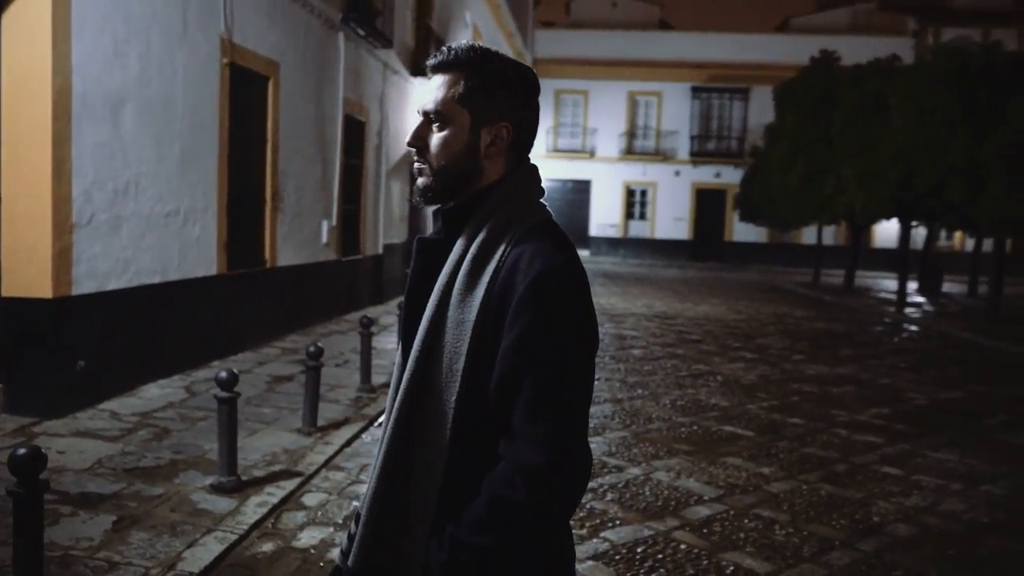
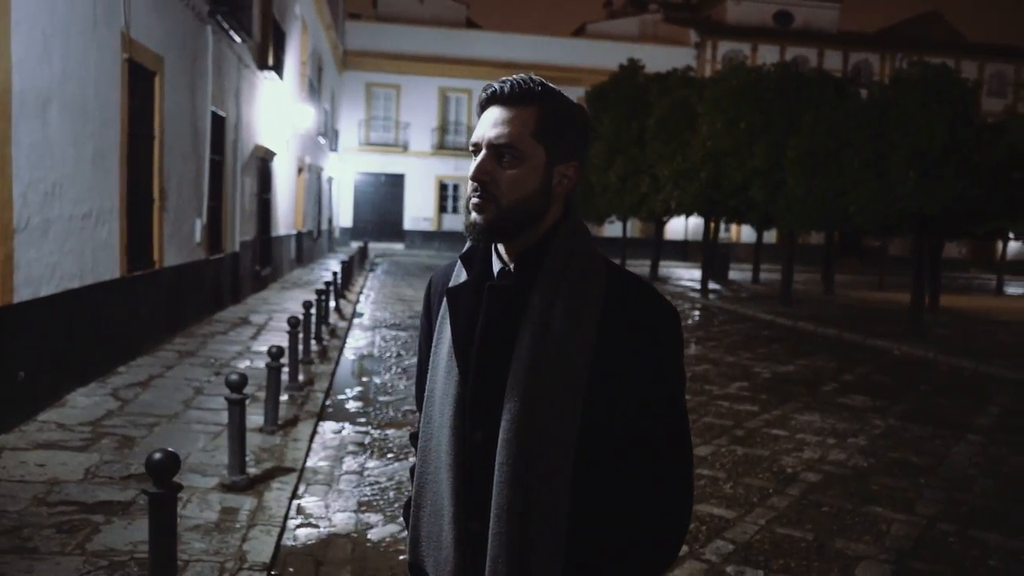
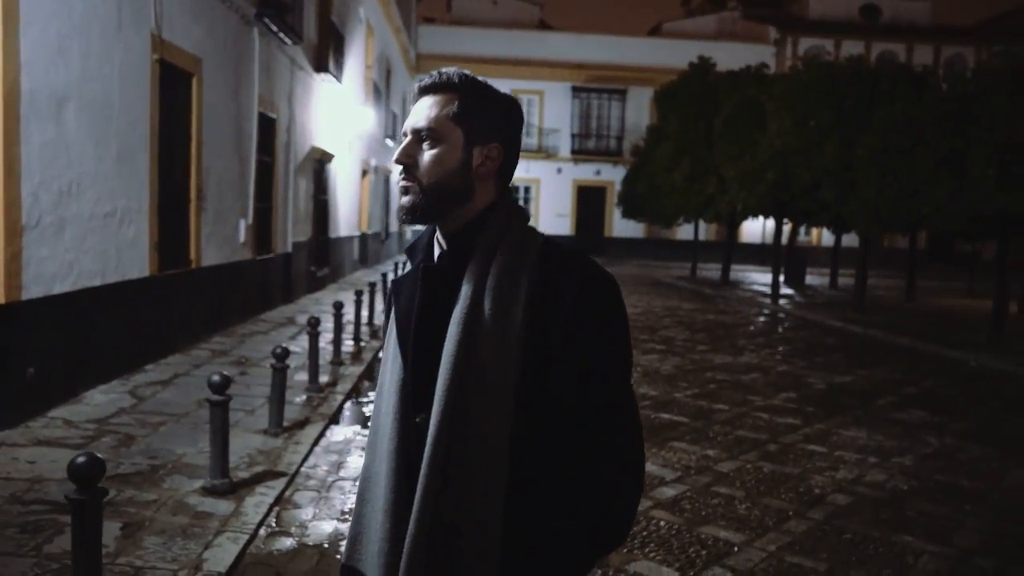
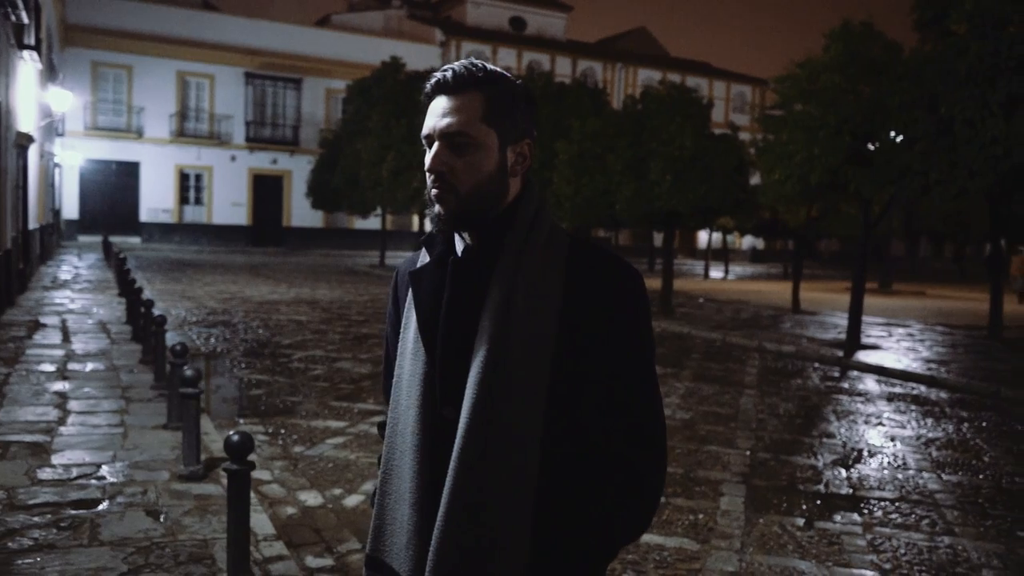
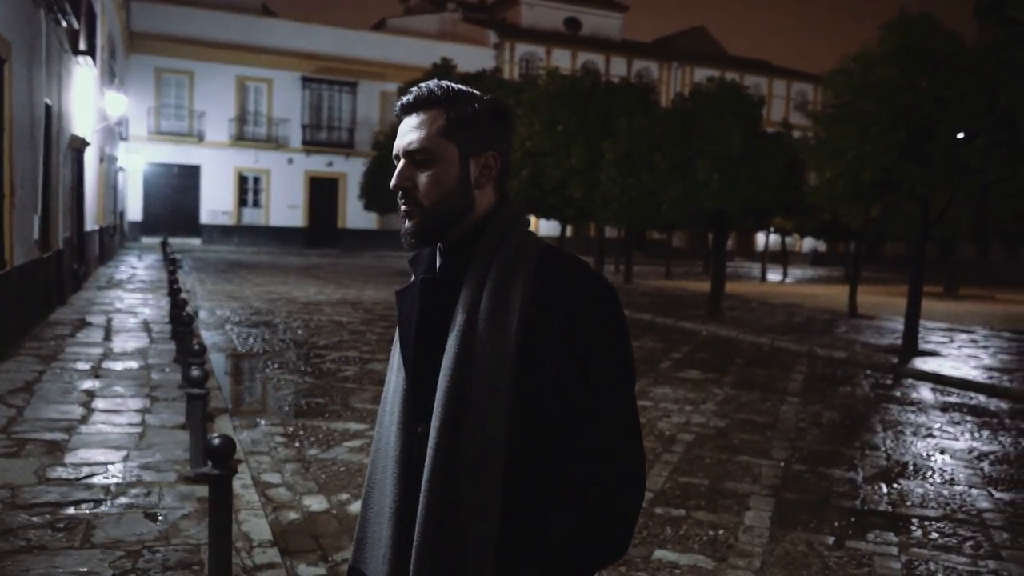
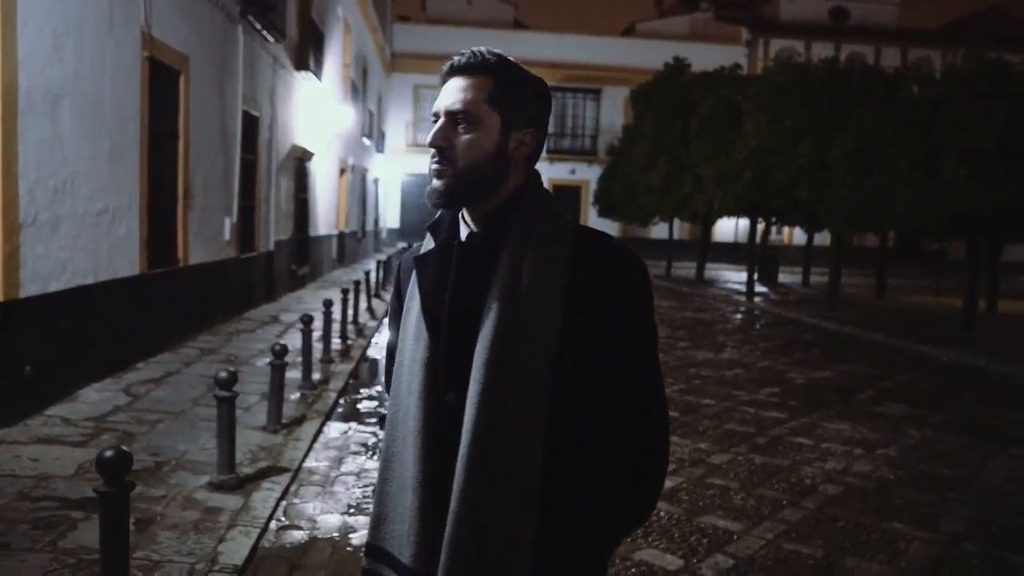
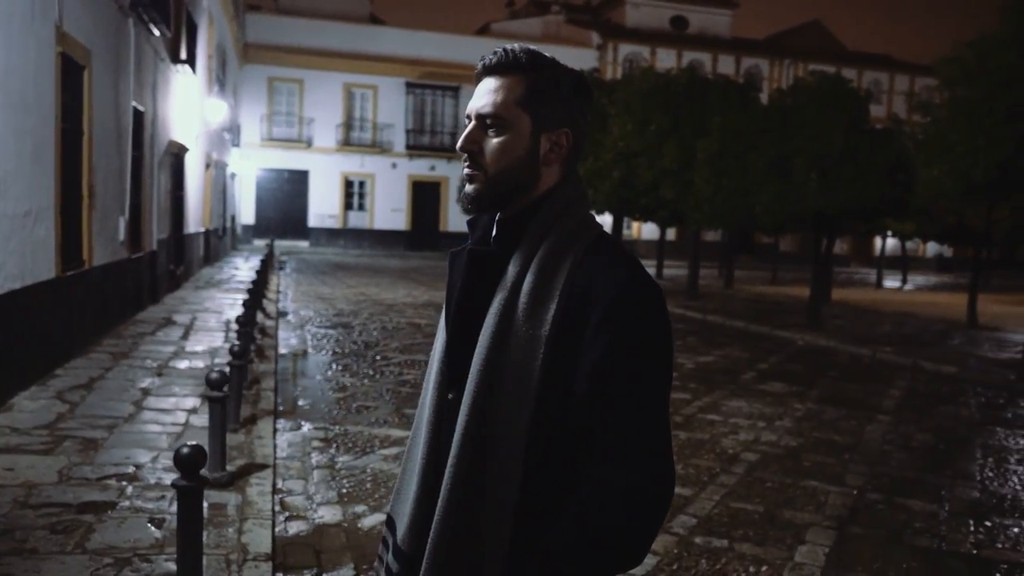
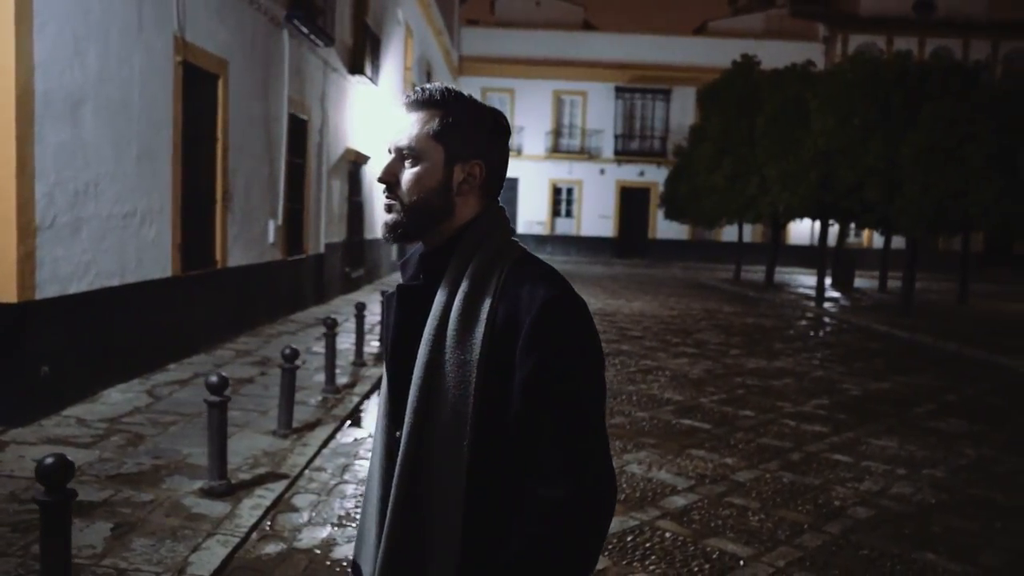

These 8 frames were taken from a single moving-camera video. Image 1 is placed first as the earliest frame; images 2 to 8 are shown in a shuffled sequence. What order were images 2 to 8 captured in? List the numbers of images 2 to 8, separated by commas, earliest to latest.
8, 3, 6, 2, 7, 5, 4
